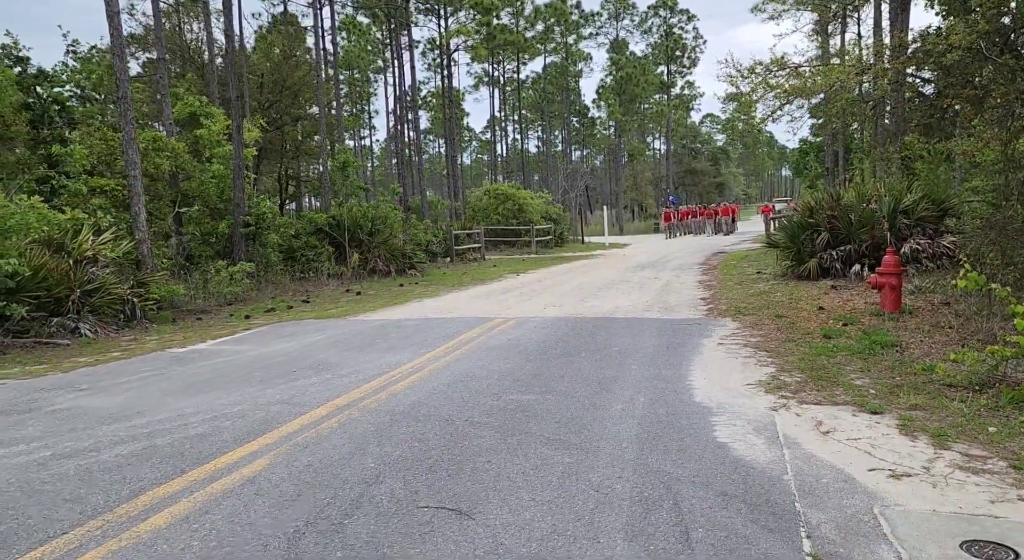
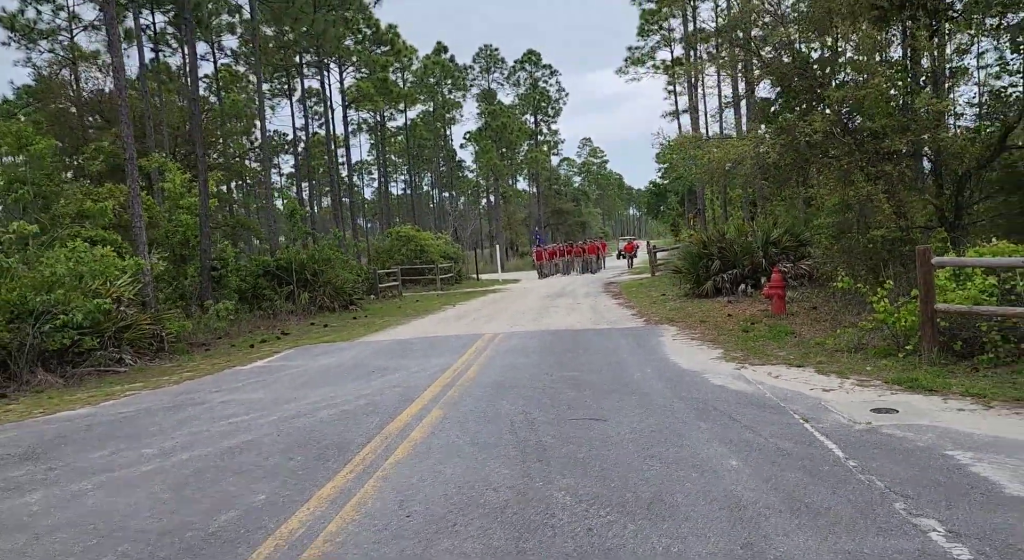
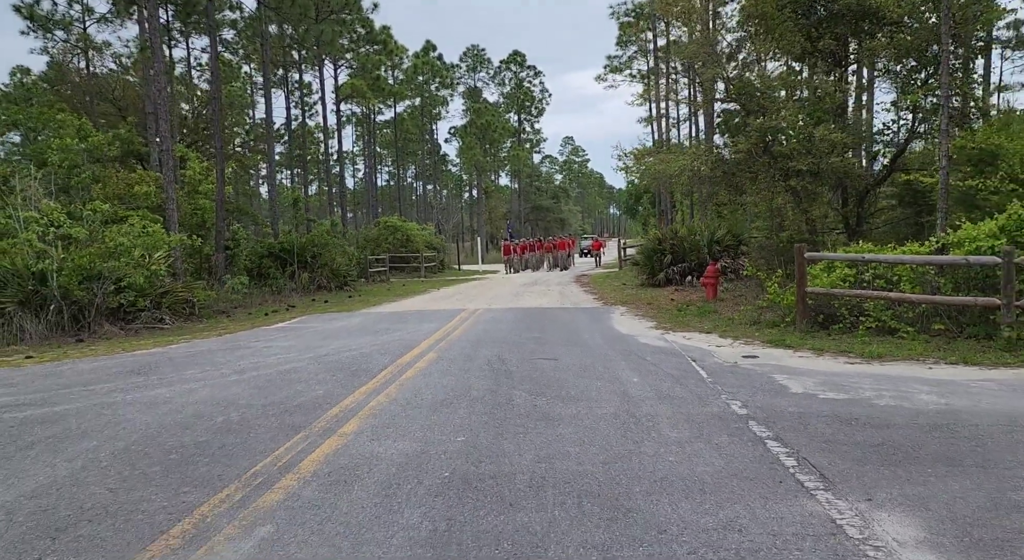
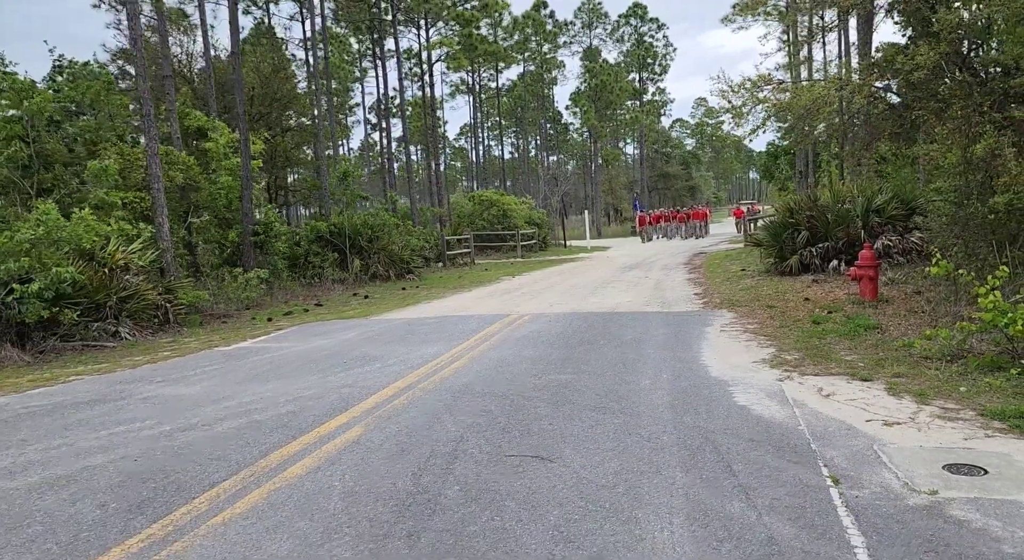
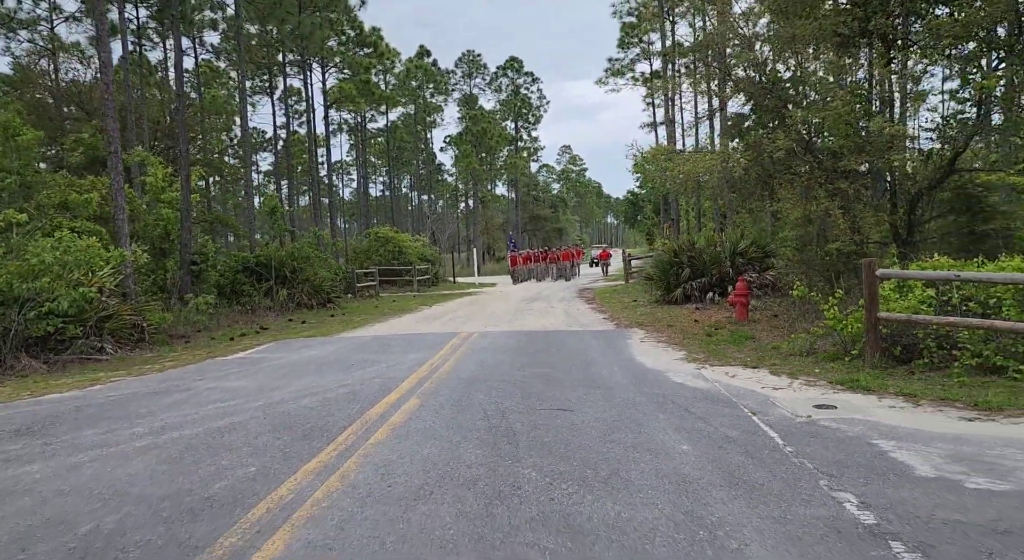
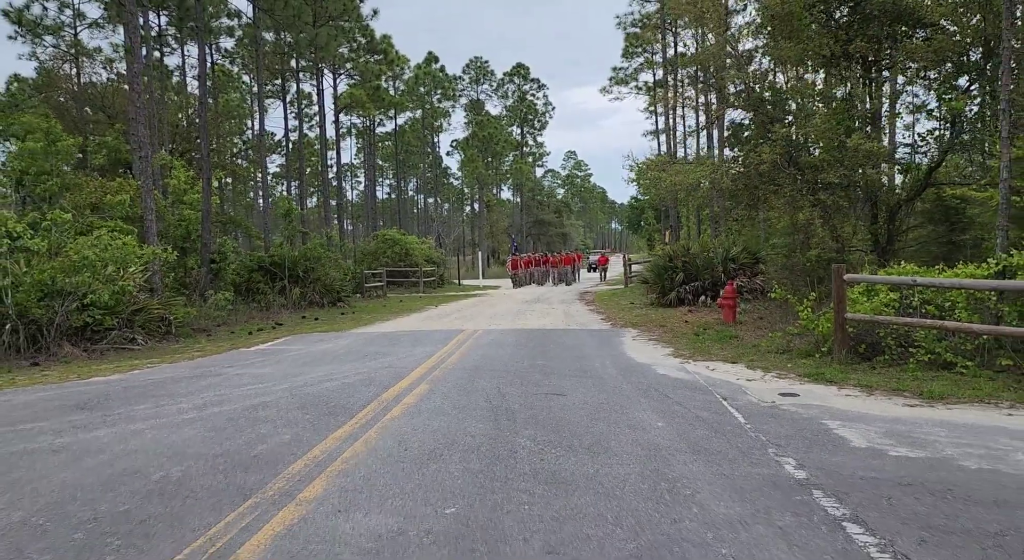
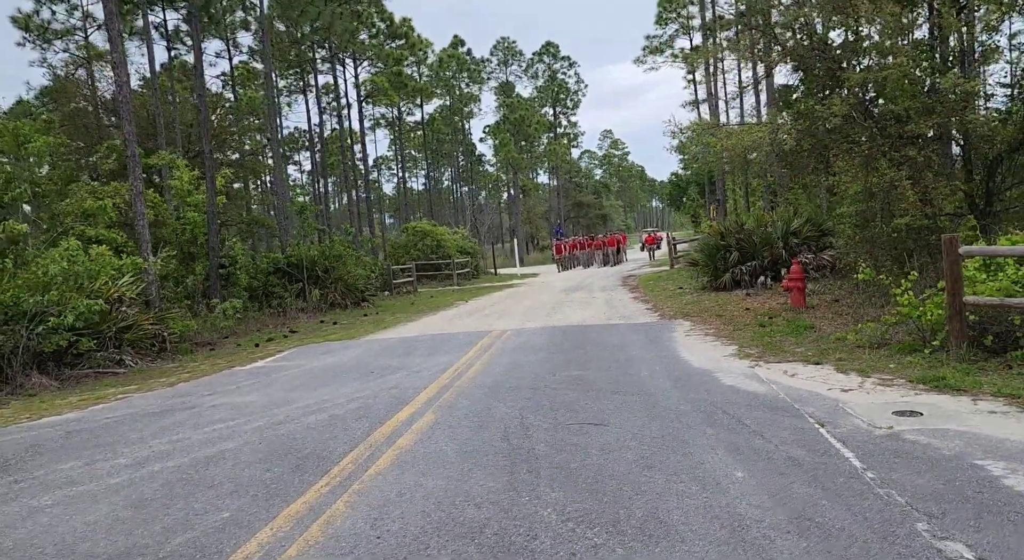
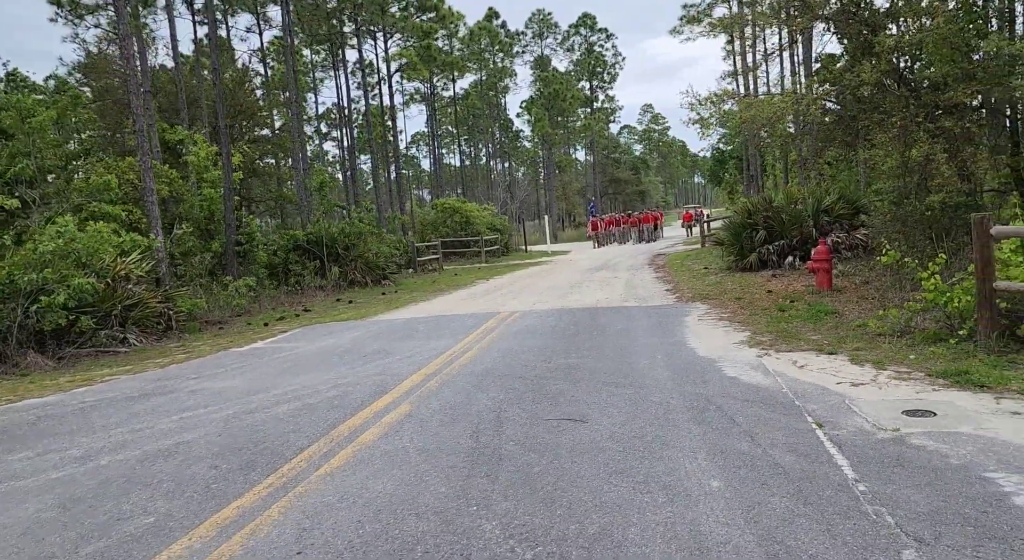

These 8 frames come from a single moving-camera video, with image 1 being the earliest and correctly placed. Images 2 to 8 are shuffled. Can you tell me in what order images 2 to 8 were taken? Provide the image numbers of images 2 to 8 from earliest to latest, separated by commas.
4, 8, 7, 2, 5, 6, 3
